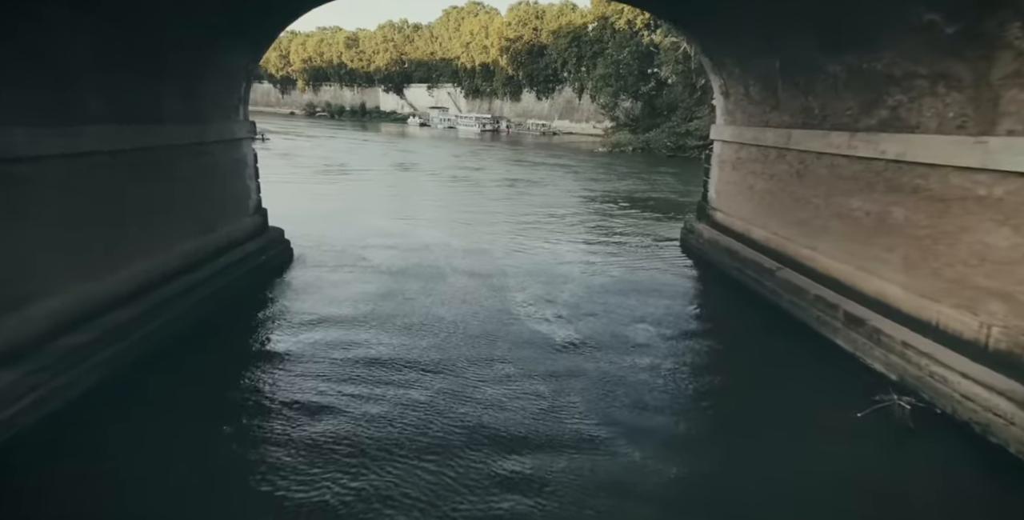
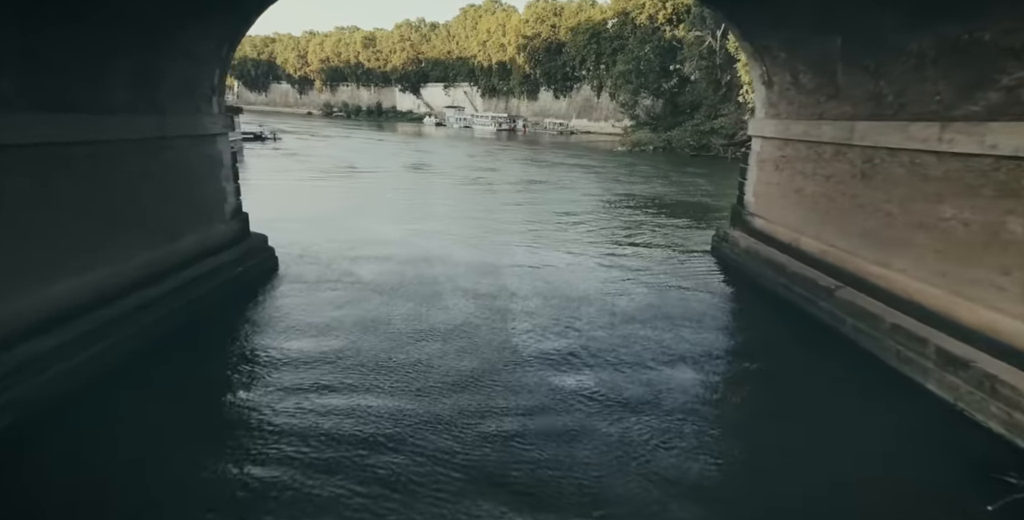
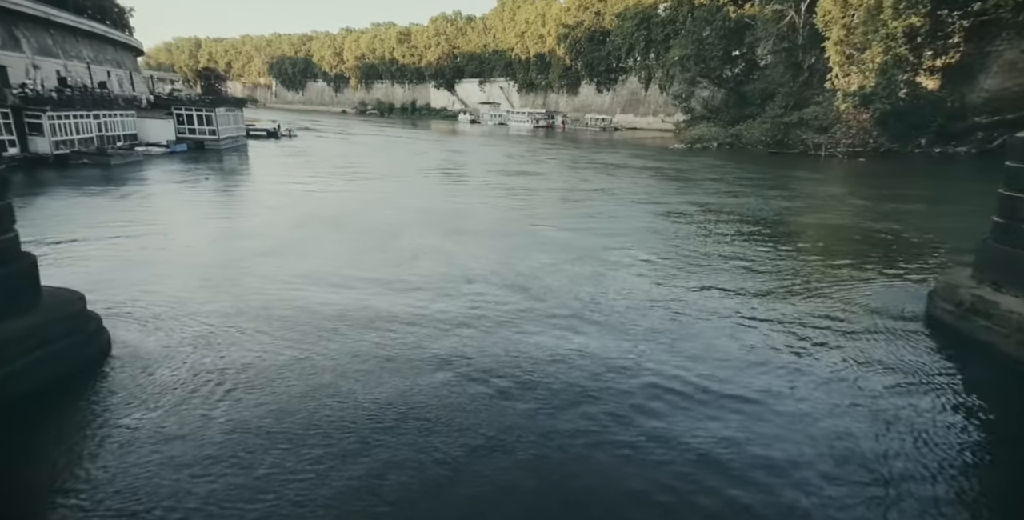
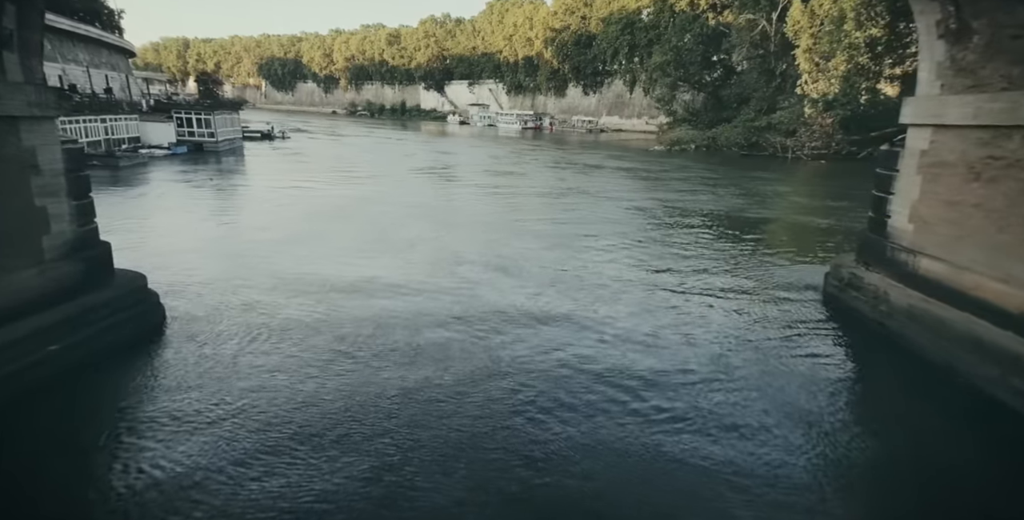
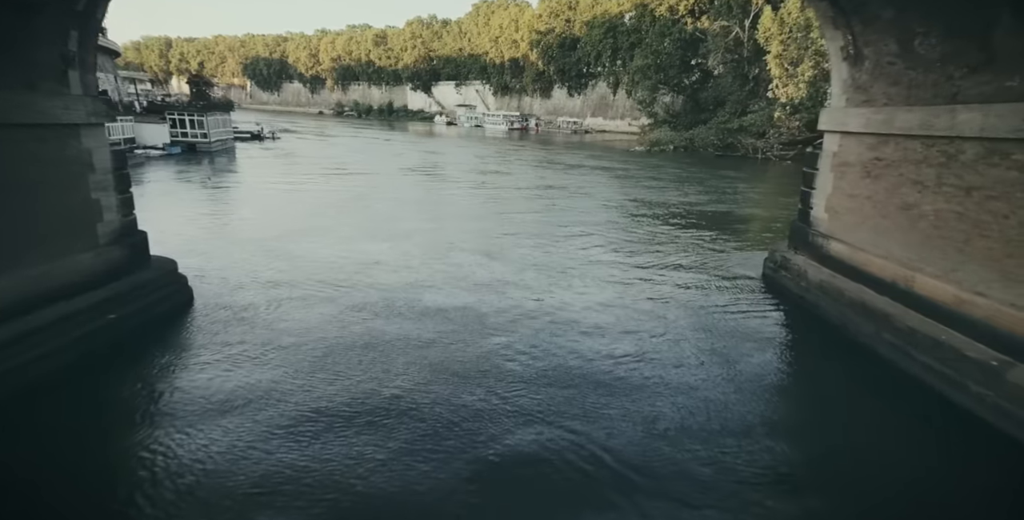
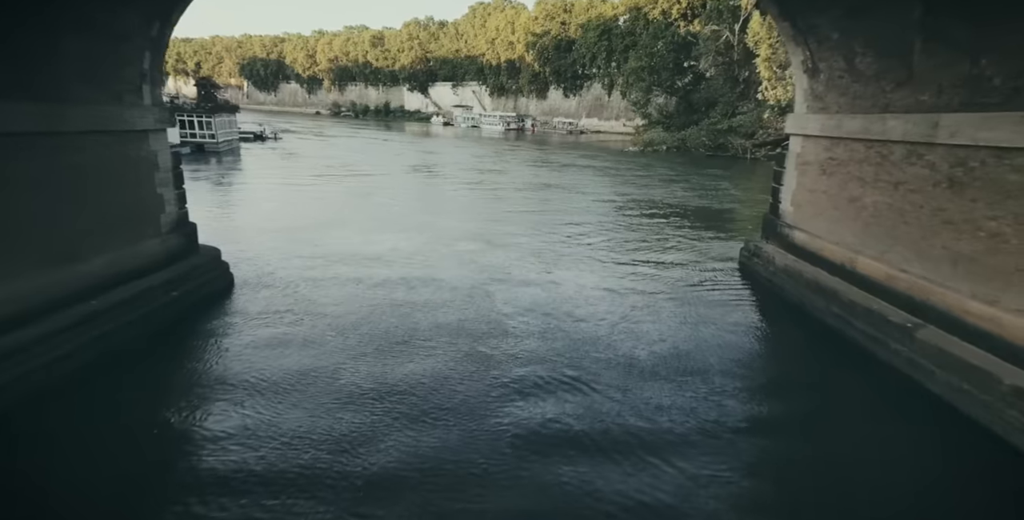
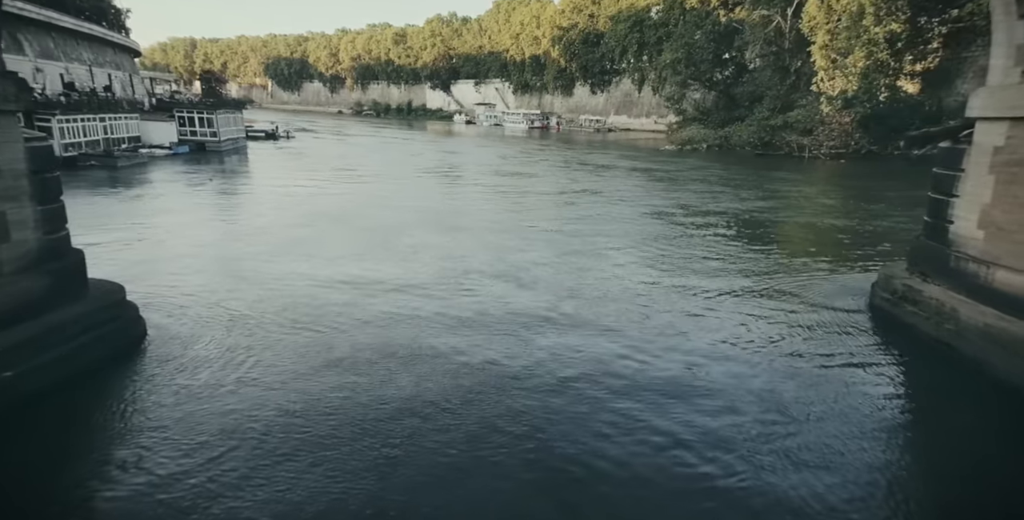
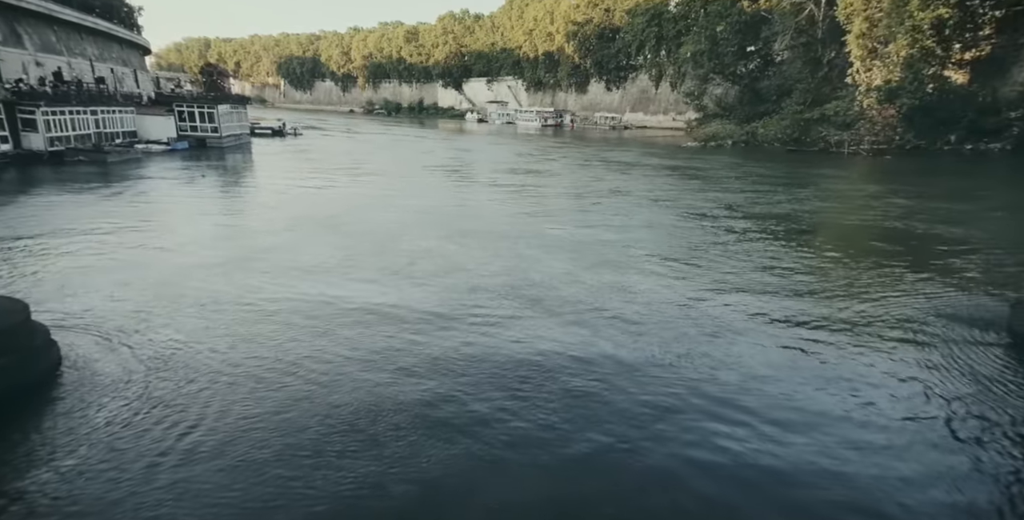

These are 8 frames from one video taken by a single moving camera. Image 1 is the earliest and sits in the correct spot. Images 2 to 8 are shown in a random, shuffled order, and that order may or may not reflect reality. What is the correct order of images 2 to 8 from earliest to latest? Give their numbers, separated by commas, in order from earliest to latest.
2, 6, 5, 4, 7, 3, 8
